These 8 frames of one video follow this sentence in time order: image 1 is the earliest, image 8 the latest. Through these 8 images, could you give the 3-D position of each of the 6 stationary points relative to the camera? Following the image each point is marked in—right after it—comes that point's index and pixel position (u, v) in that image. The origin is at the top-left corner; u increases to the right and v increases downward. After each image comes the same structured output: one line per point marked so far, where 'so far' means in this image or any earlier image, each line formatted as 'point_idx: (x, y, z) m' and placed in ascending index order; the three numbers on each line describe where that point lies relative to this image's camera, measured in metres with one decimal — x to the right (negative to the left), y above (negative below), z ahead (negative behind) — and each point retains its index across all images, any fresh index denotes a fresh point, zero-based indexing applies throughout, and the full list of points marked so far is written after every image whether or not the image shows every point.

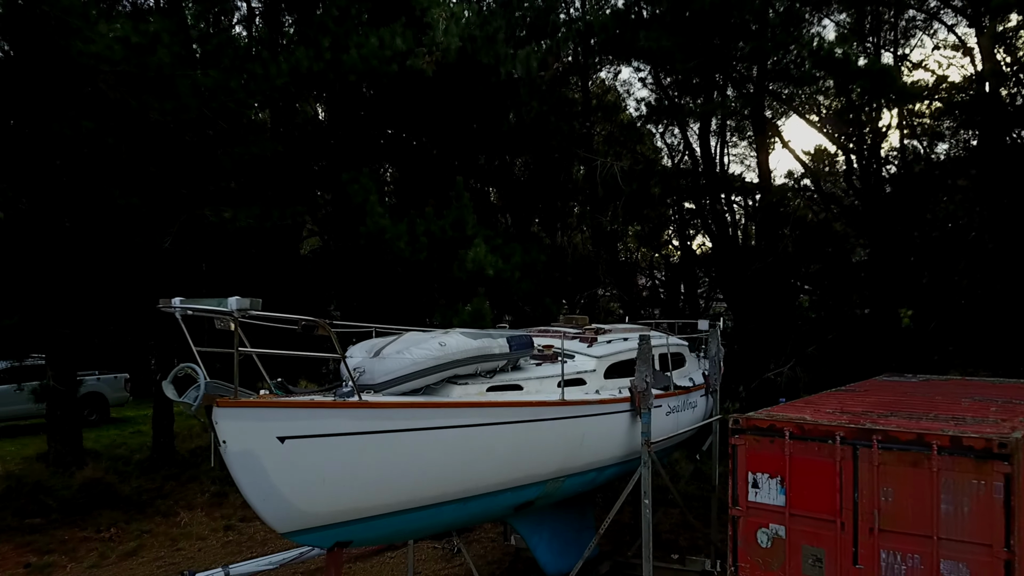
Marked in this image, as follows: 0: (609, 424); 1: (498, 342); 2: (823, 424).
0: (+0.8, -1.1, +5.1) m
1: (-0.1, -0.4, +5.2) m
2: (+2.2, -0.9, +4.5) m
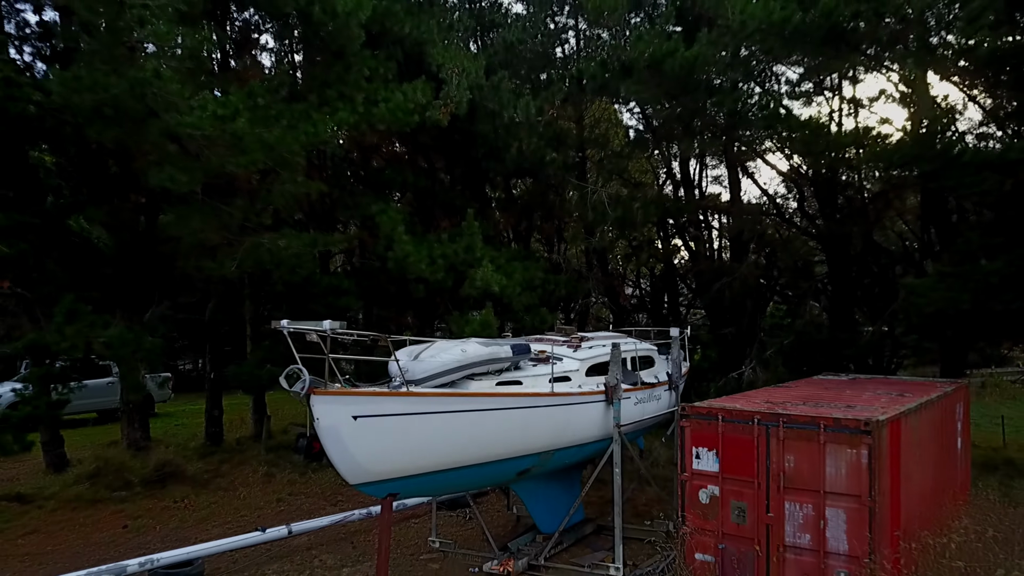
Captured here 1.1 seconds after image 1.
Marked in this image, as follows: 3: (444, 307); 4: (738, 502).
0: (+0.8, -1.3, +6.7) m
1: (-0.1, -0.6, +6.8) m
2: (+2.2, -1.1, +6.1) m
3: (-1.0, -0.3, +10.3) m
4: (+2.1, -2.0, +6.2) m
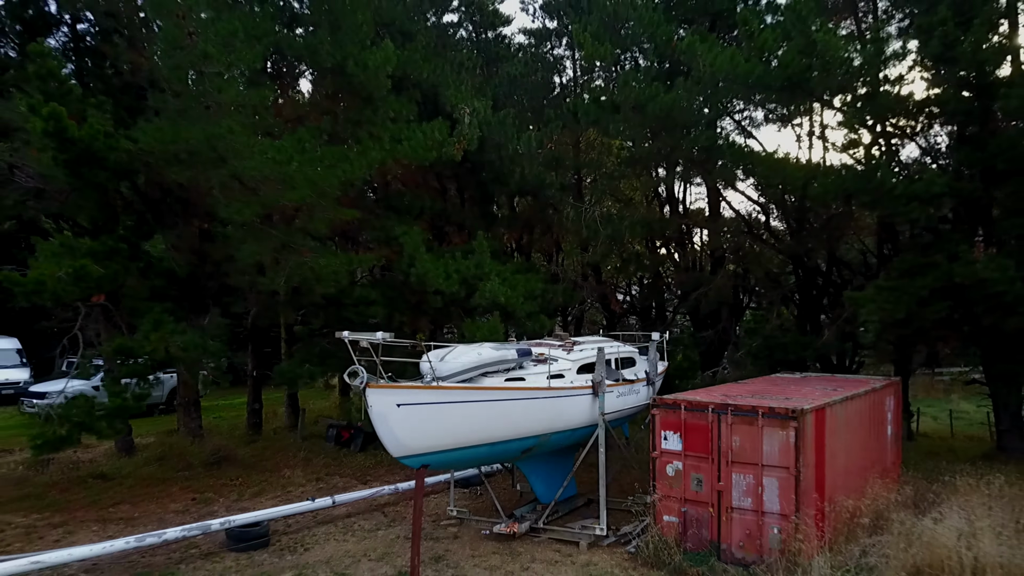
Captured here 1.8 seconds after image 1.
0: (+0.9, -1.4, +8.3) m
1: (0.0, -0.8, +8.4) m
2: (+2.2, -1.3, +7.7) m
3: (-1.0, -0.4, +11.9) m
4: (+2.2, -2.2, +7.8) m
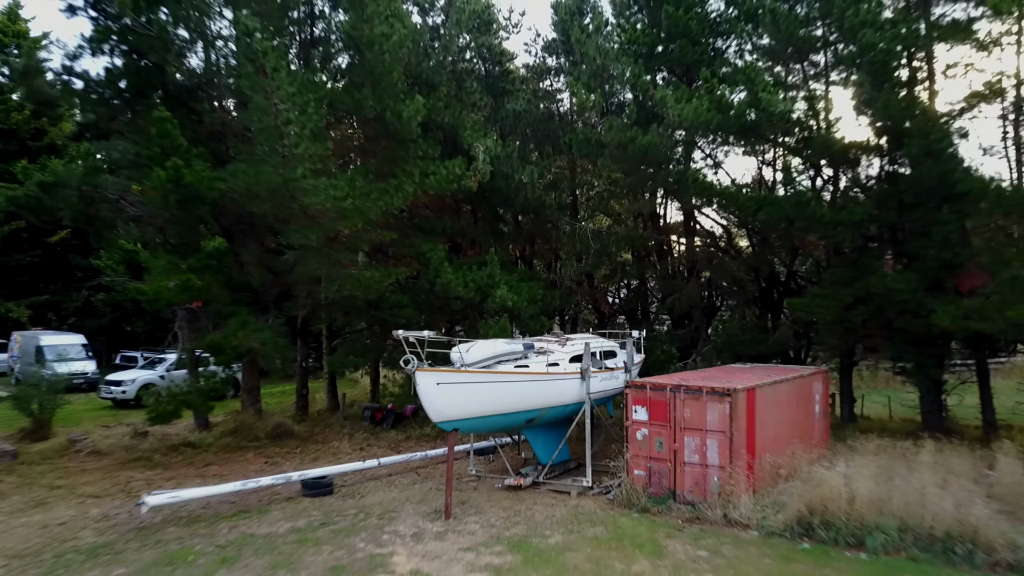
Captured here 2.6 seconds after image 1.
0: (+1.0, -1.6, +10.9) m
1: (+0.1, -0.9, +10.9) m
2: (+2.3, -1.5, +10.2) m
3: (-0.9, -0.6, +14.4) m
4: (+2.3, -2.3, +10.3) m
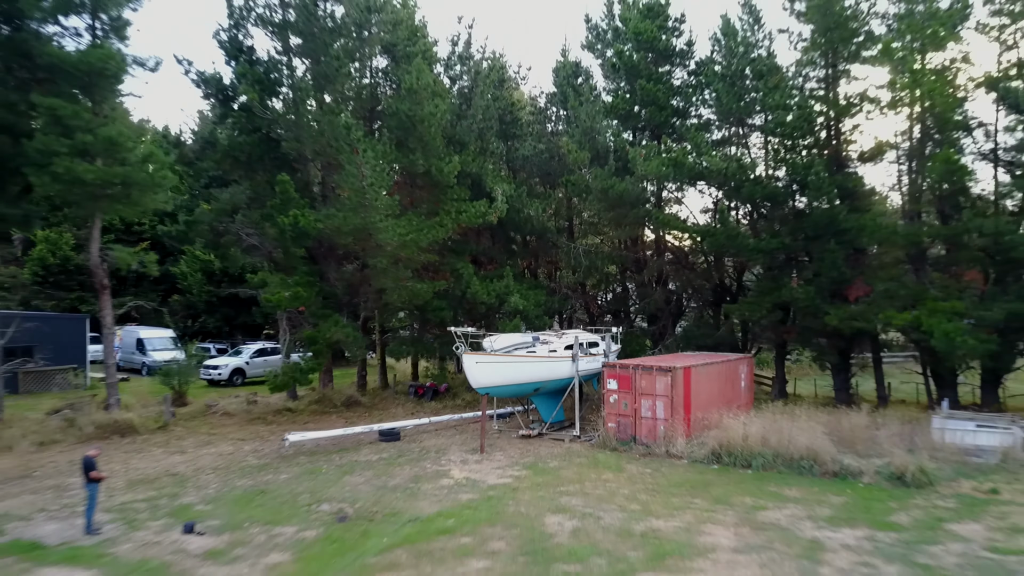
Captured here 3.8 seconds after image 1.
0: (+1.3, -1.8, +15.6) m
1: (+0.4, -1.2, +15.7) m
2: (+2.6, -1.7, +15.0) m
3: (-0.6, -0.8, +19.2) m
4: (+2.6, -2.6, +15.1) m
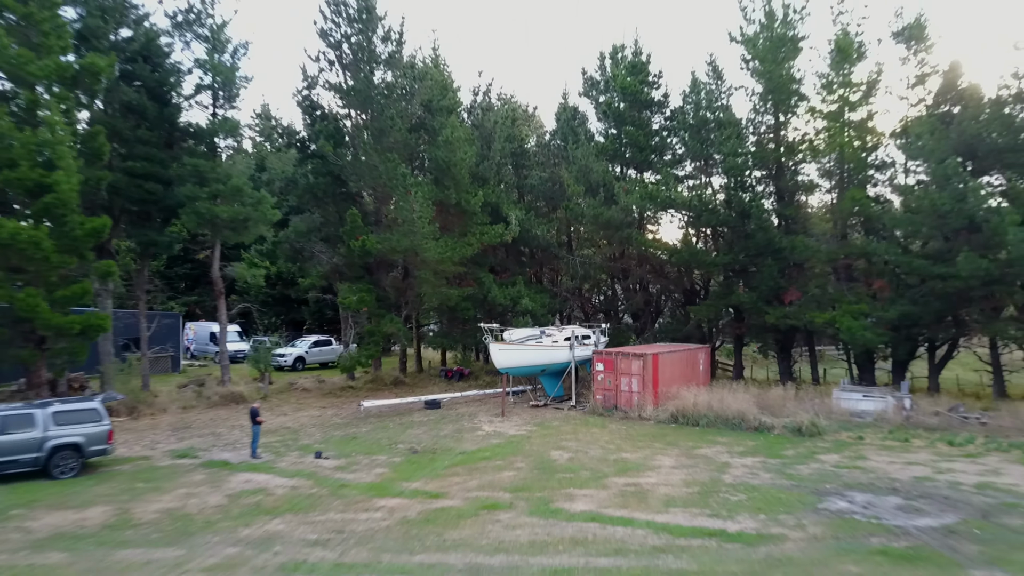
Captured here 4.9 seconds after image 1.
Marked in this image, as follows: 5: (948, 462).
0: (+1.6, -2.0, +20.7) m
1: (+0.8, -1.4, +20.8) m
2: (+3.0, -1.9, +20.0) m
3: (-0.2, -0.9, +24.3) m
4: (+3.0, -2.8, +20.2) m
5: (+9.4, -3.7, +14.2) m
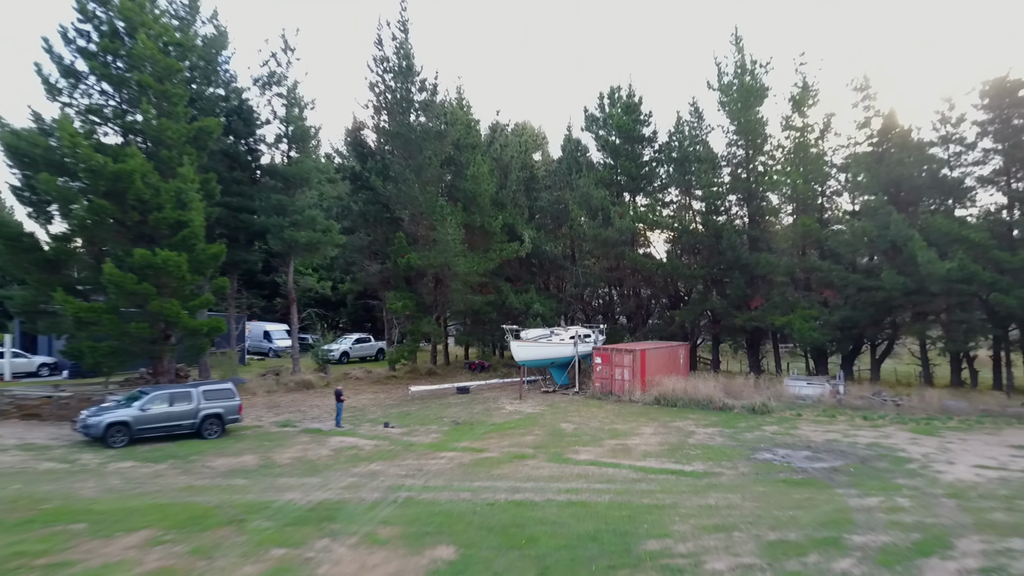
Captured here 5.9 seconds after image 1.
0: (+2.2, -2.3, +25.5) m
1: (+1.3, -1.7, +25.6) m
2: (+3.6, -2.2, +24.9) m
3: (+0.4, -1.2, +29.1) m
4: (+3.6, -3.1, +25.0) m
5: (+9.9, -4.1, +19.0) m
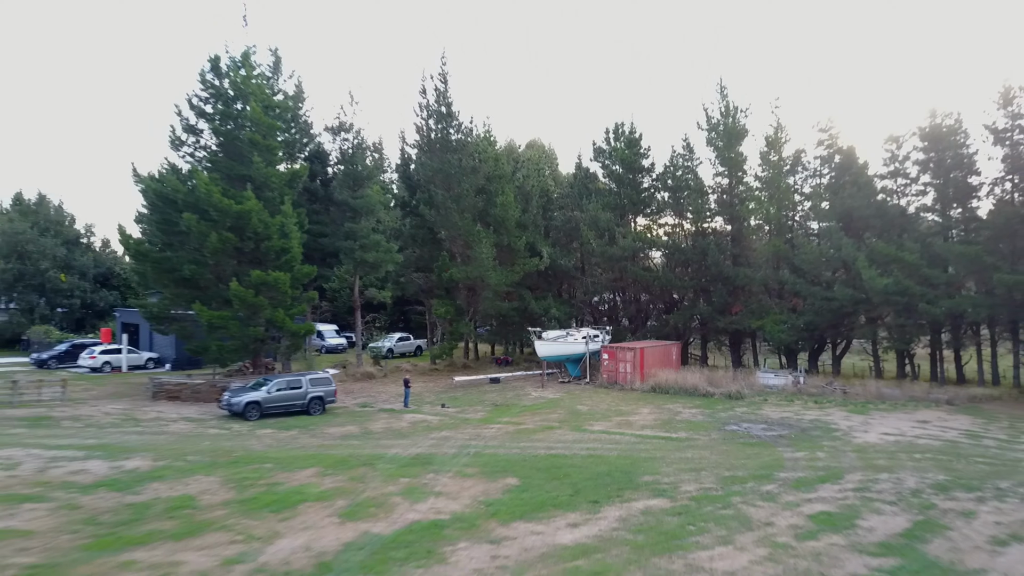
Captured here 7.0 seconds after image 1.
0: (+3.3, -2.8, +31.1) m
1: (+2.4, -2.1, +31.2) m
2: (+4.7, -2.7, +30.5) m
3: (+1.5, -1.6, +34.7) m
4: (+4.6, -3.5, +30.6) m
5: (+11.0, -4.6, +24.7) m
